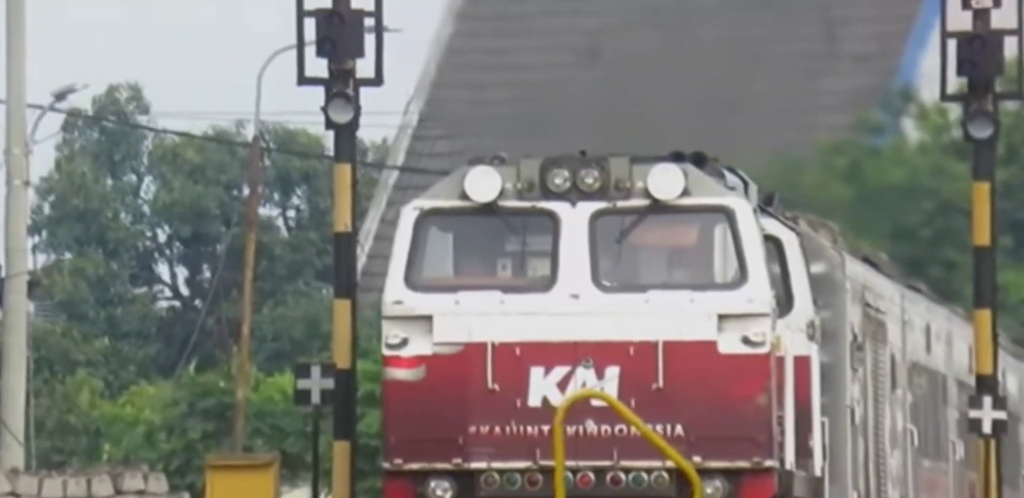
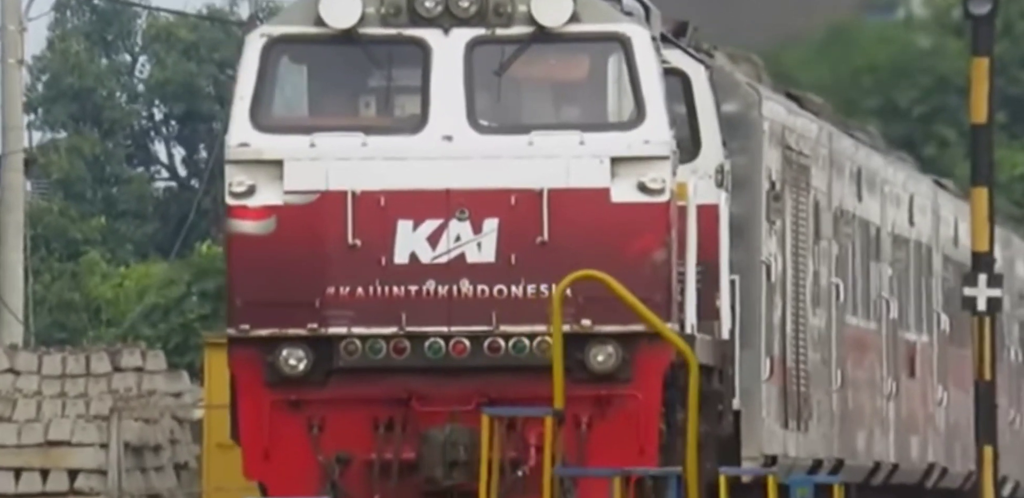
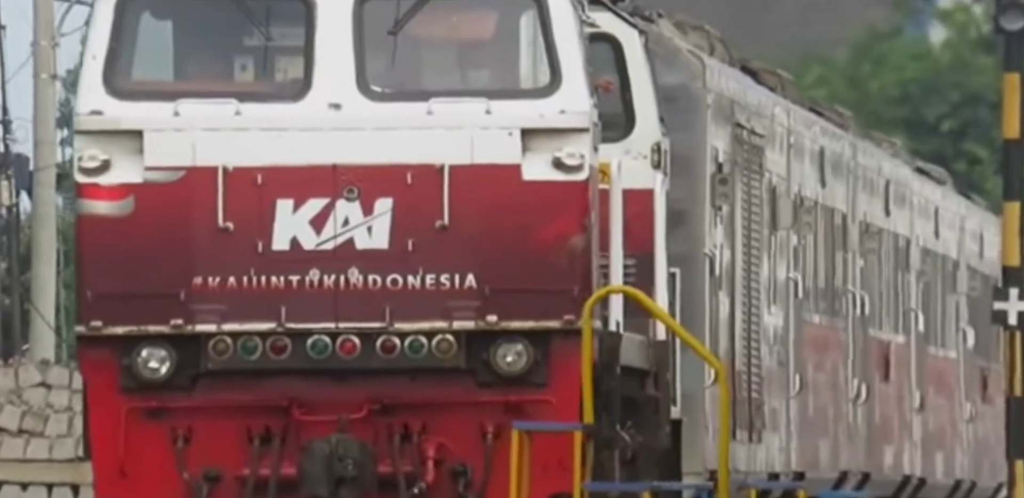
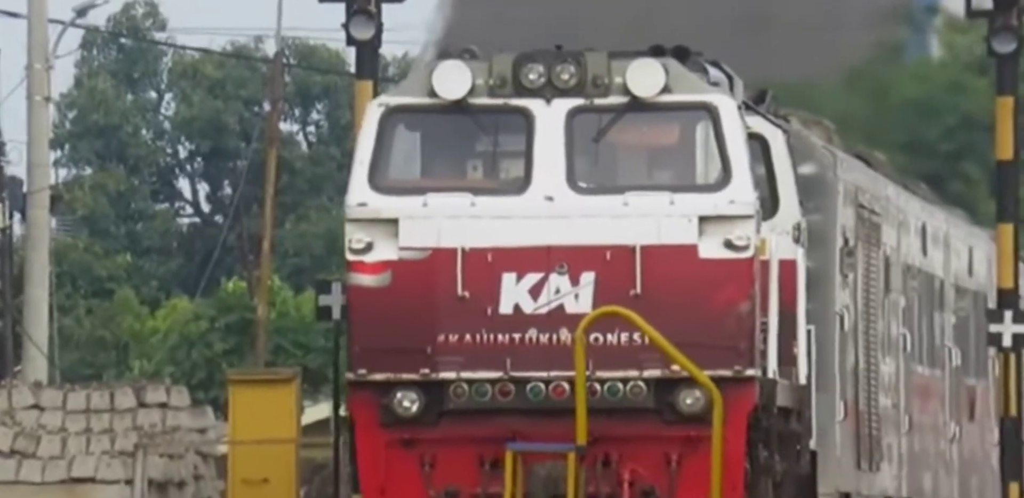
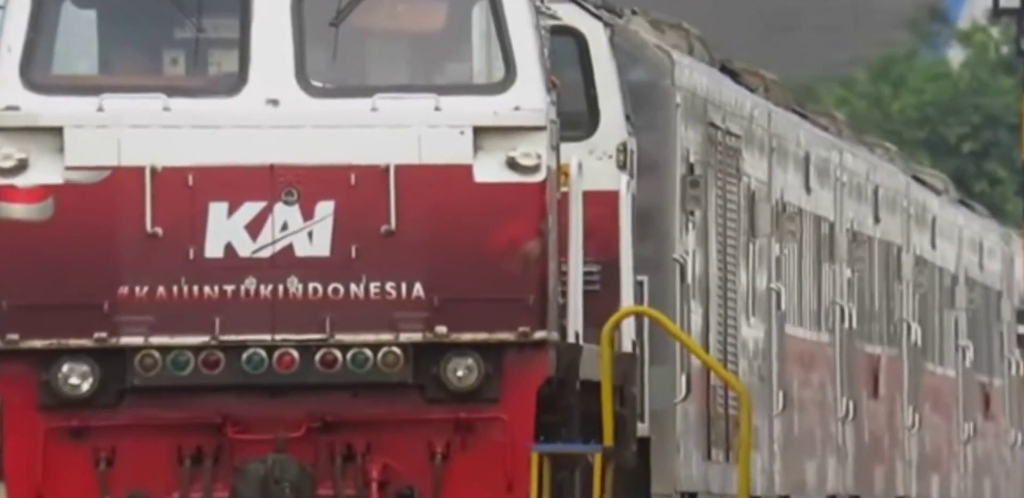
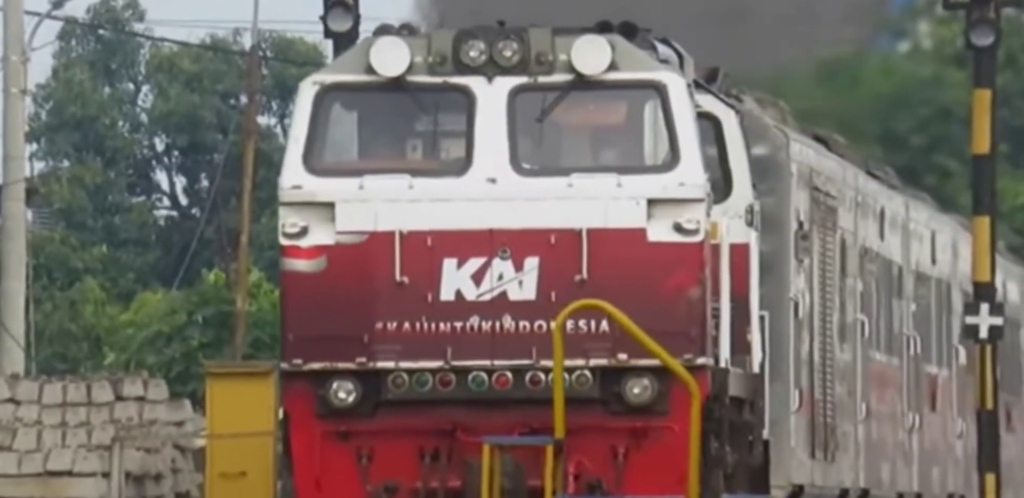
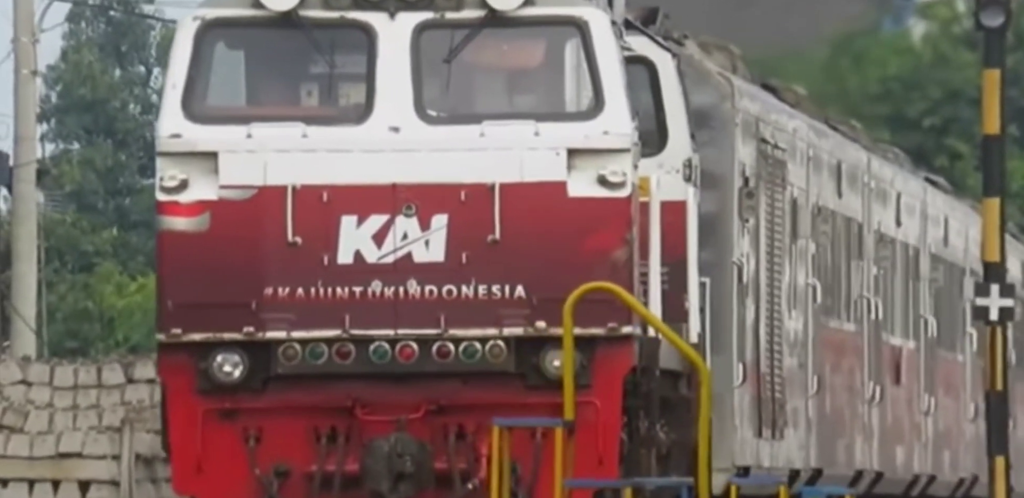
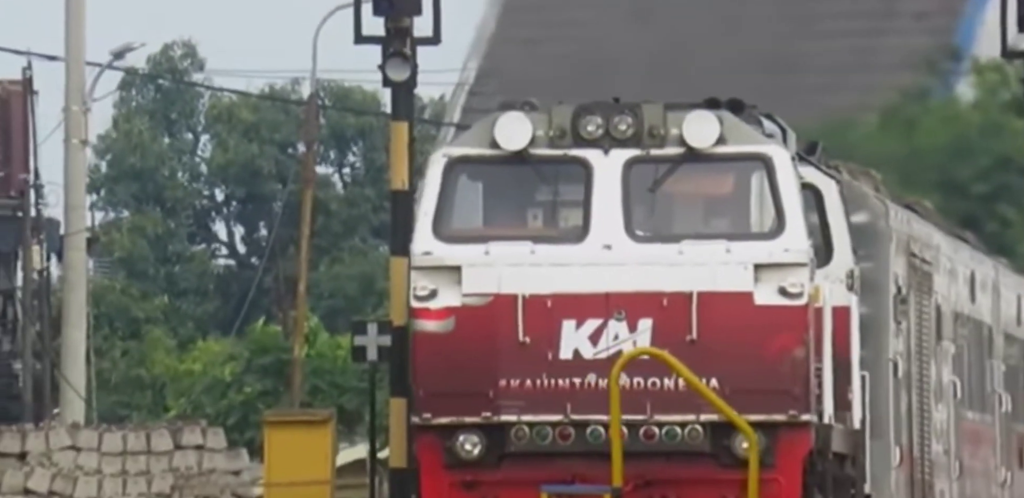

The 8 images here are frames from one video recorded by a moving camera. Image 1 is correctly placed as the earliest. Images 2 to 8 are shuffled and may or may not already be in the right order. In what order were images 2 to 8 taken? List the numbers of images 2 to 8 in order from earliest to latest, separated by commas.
8, 4, 6, 2, 7, 3, 5
